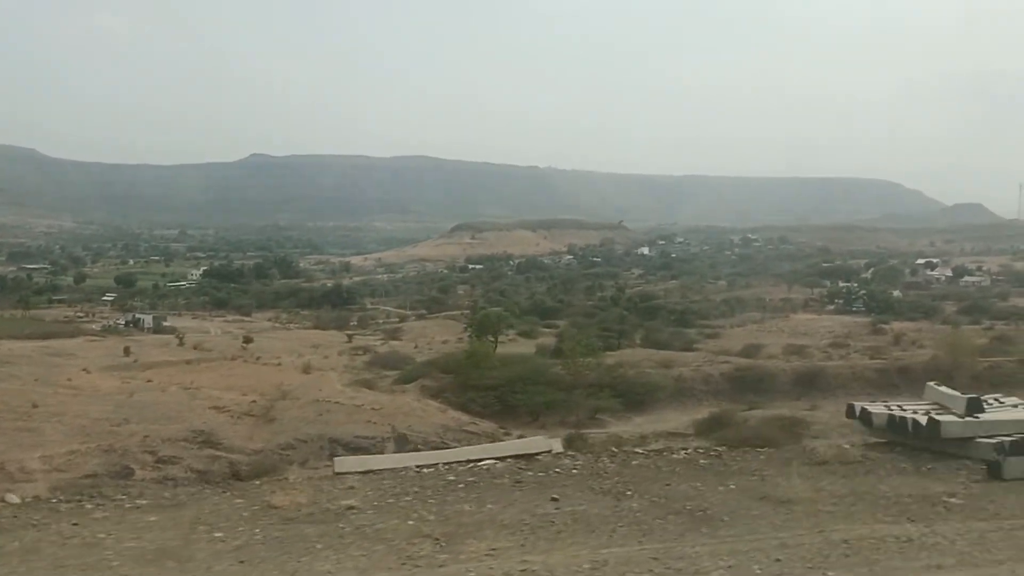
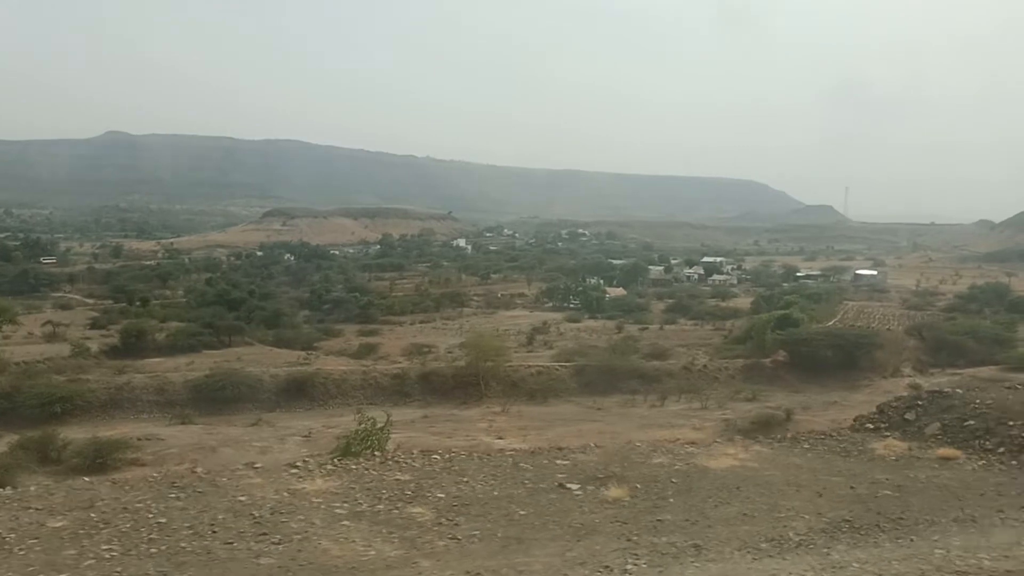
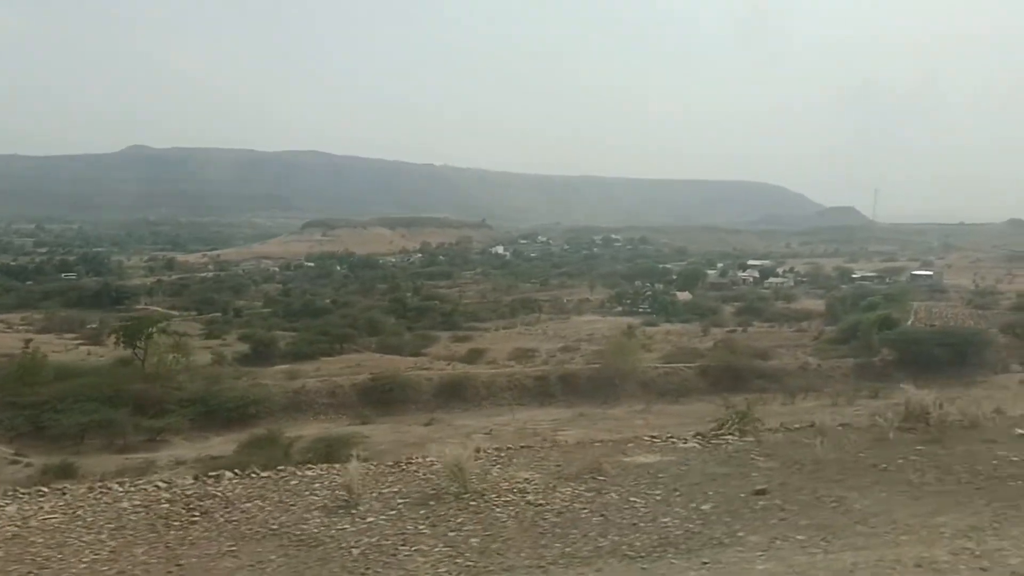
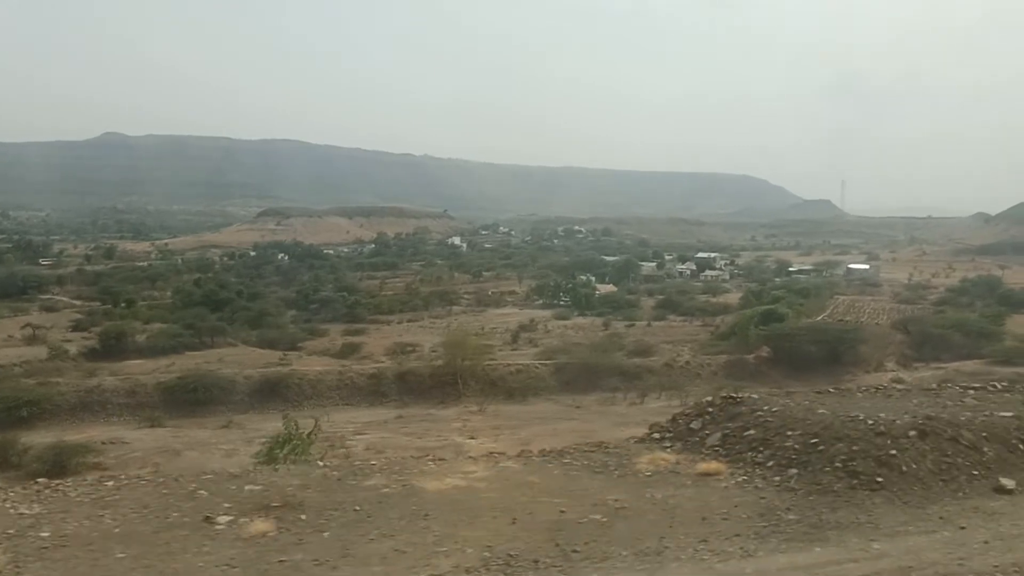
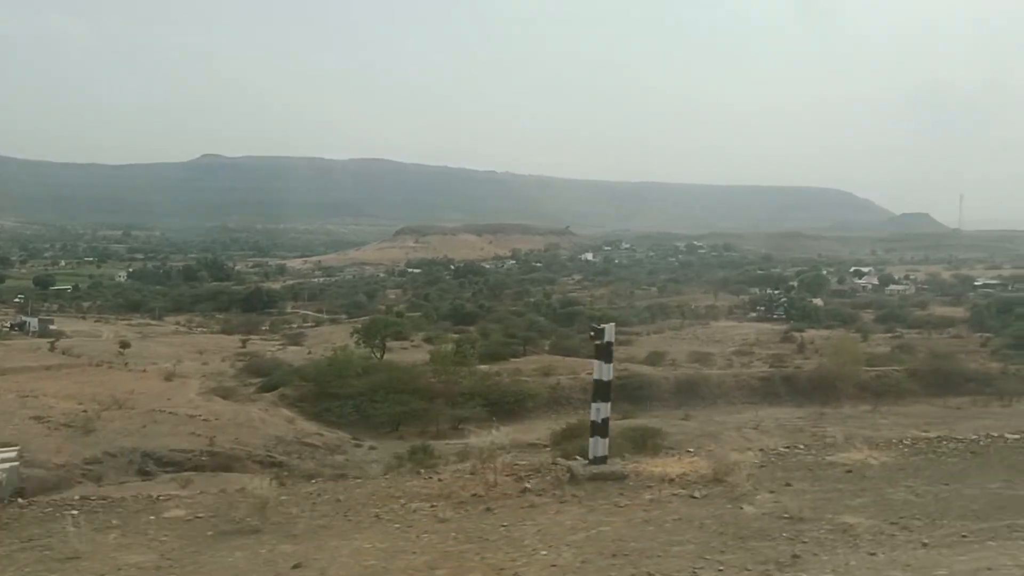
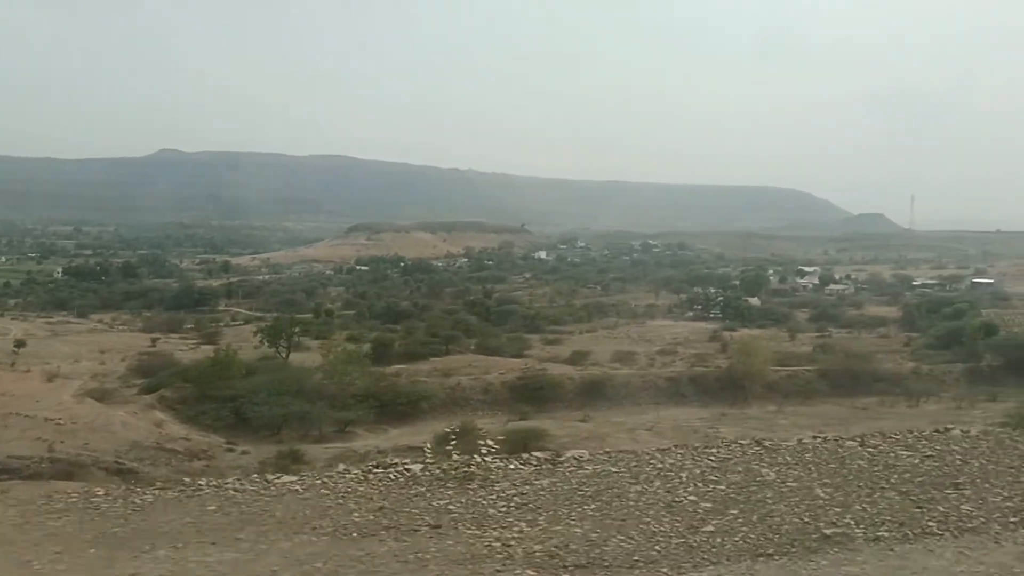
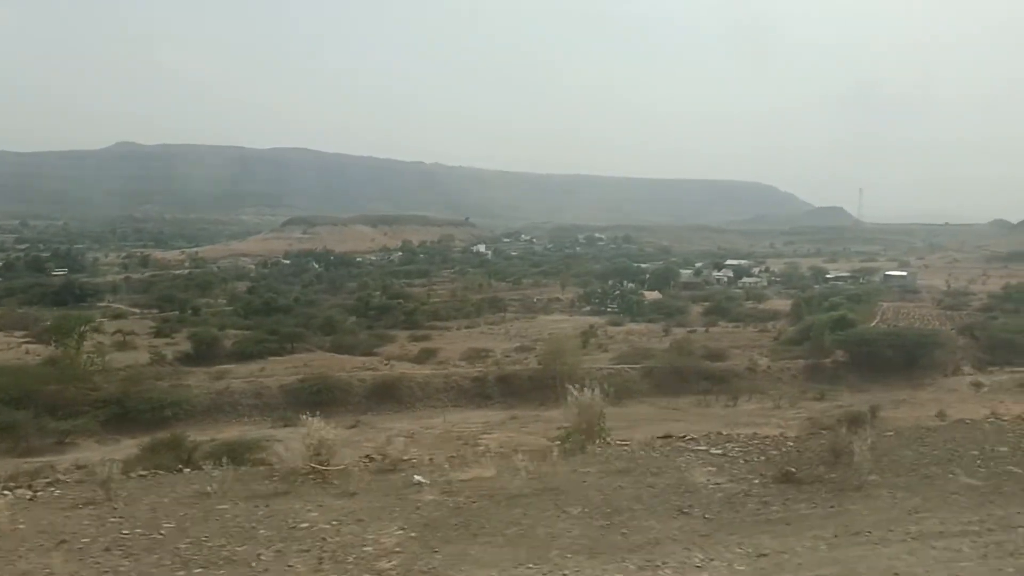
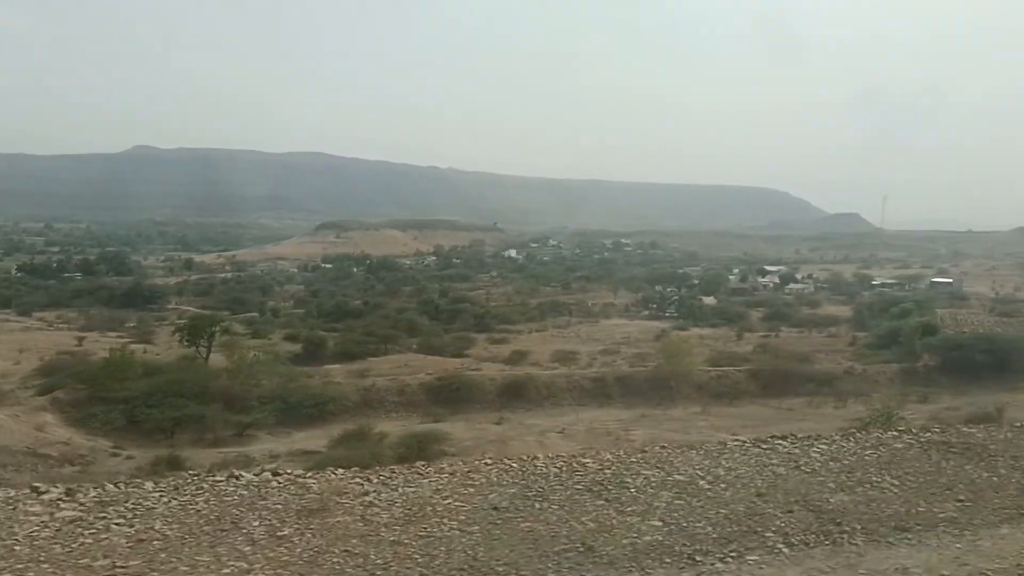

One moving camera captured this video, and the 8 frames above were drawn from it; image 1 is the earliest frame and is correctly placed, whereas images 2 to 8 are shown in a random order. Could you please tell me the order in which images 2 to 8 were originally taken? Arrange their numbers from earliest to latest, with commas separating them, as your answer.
5, 6, 8, 3, 7, 2, 4
